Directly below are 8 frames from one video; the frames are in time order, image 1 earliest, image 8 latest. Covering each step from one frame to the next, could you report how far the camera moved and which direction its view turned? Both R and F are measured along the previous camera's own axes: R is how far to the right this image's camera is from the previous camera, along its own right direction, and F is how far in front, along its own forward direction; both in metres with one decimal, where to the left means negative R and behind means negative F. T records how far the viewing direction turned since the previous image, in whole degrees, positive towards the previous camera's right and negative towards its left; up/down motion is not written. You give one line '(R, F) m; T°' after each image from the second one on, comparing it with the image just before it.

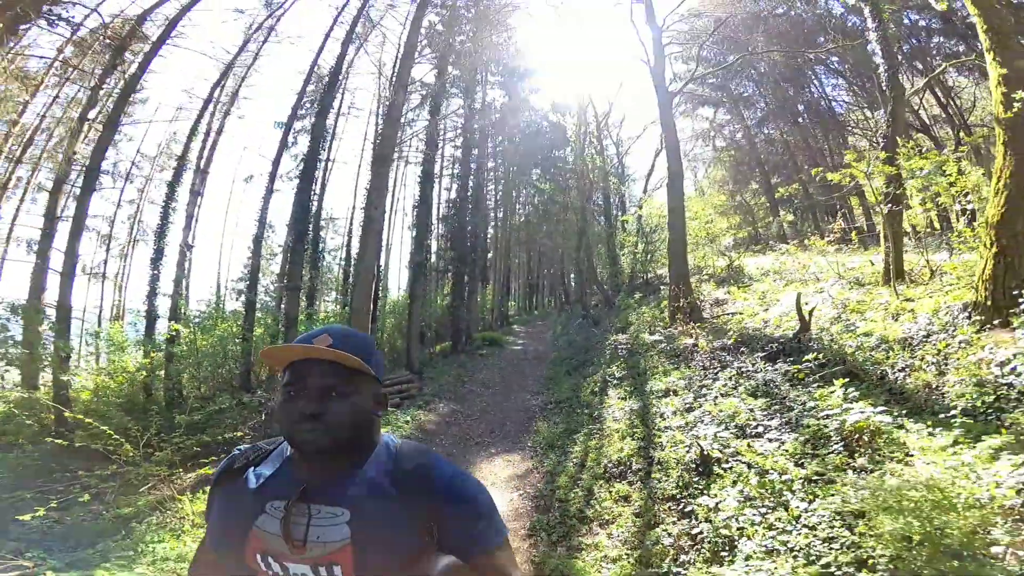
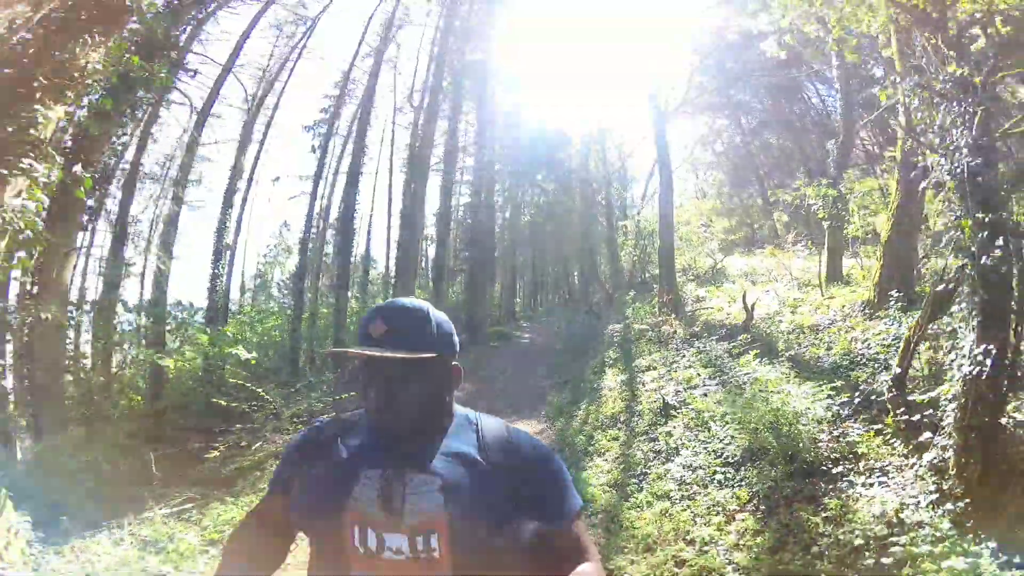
(-0.3, -2.6) m; 0°
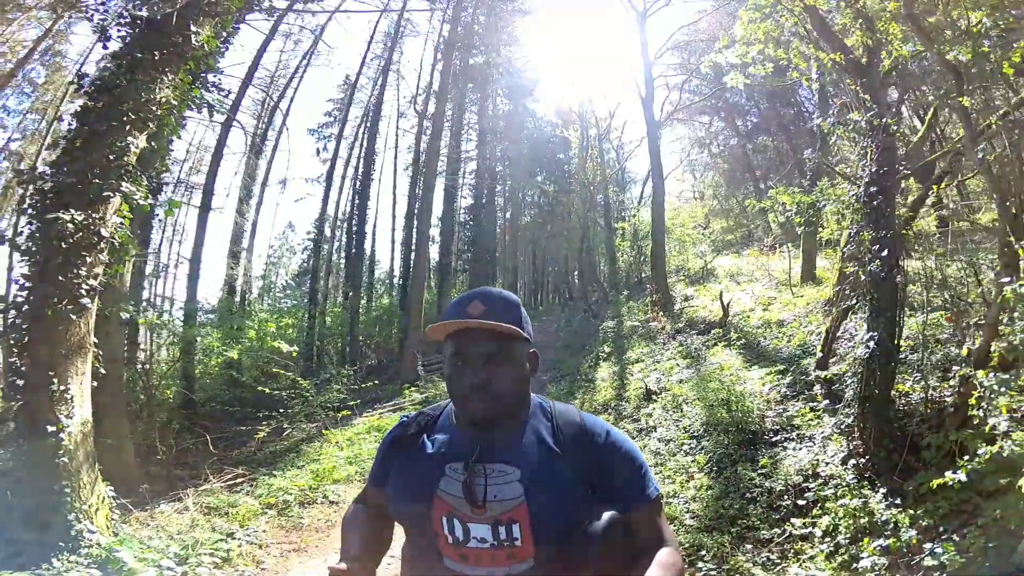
(0.0, -1.2) m; 0°
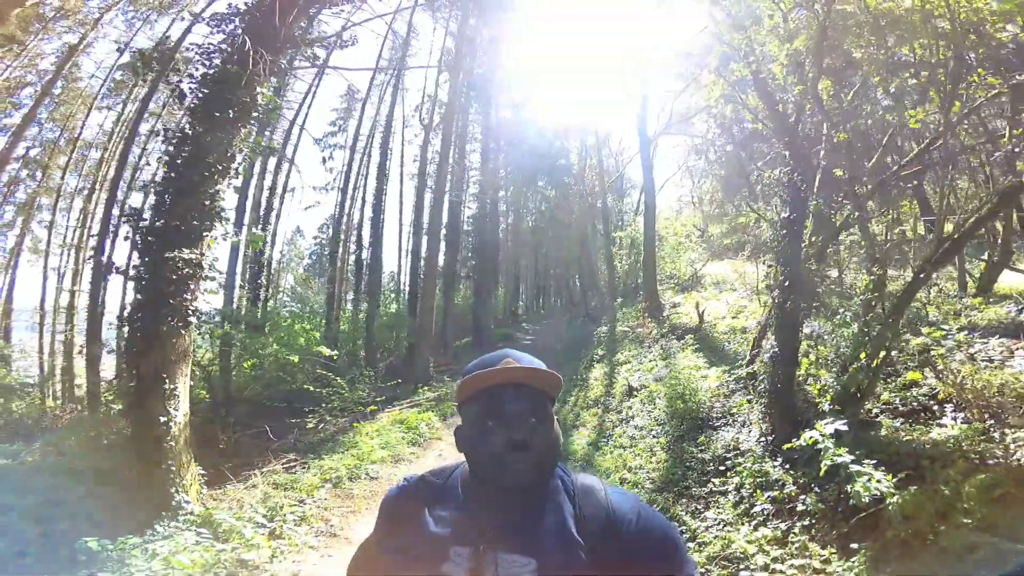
(0.0, -1.7) m; 0°
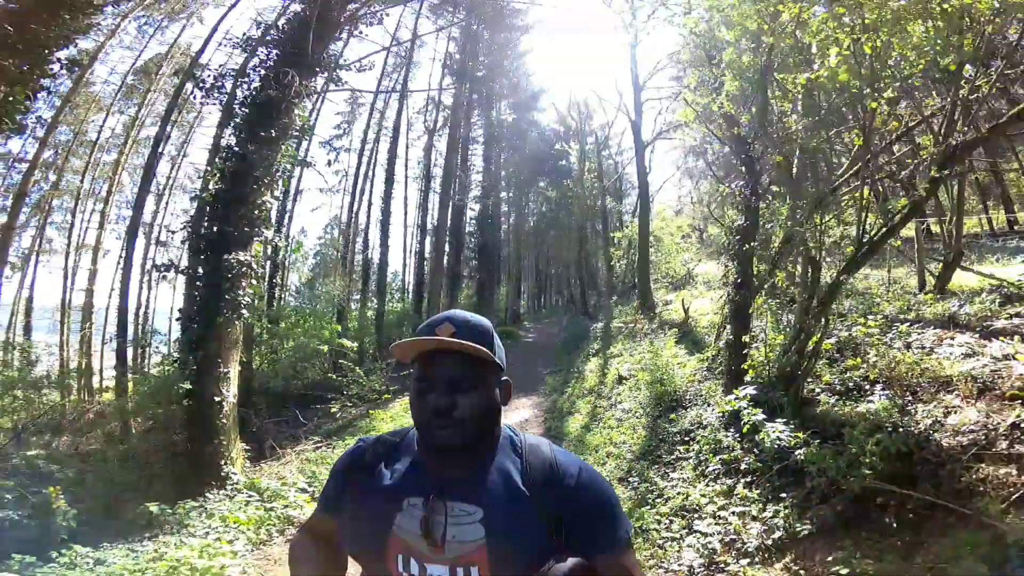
(0.0, -1.2) m; 0°
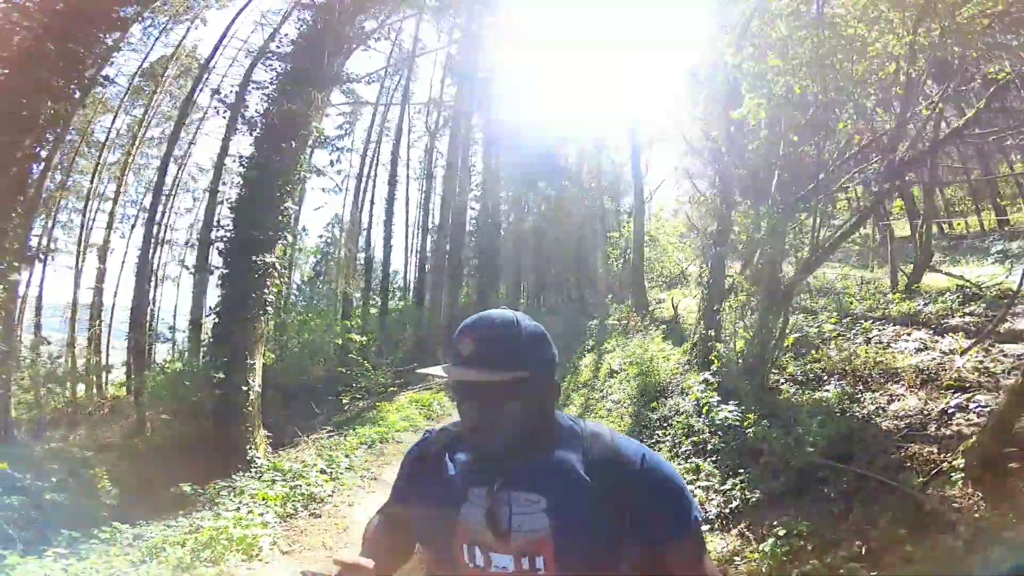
(0.0, -0.9) m; 0°
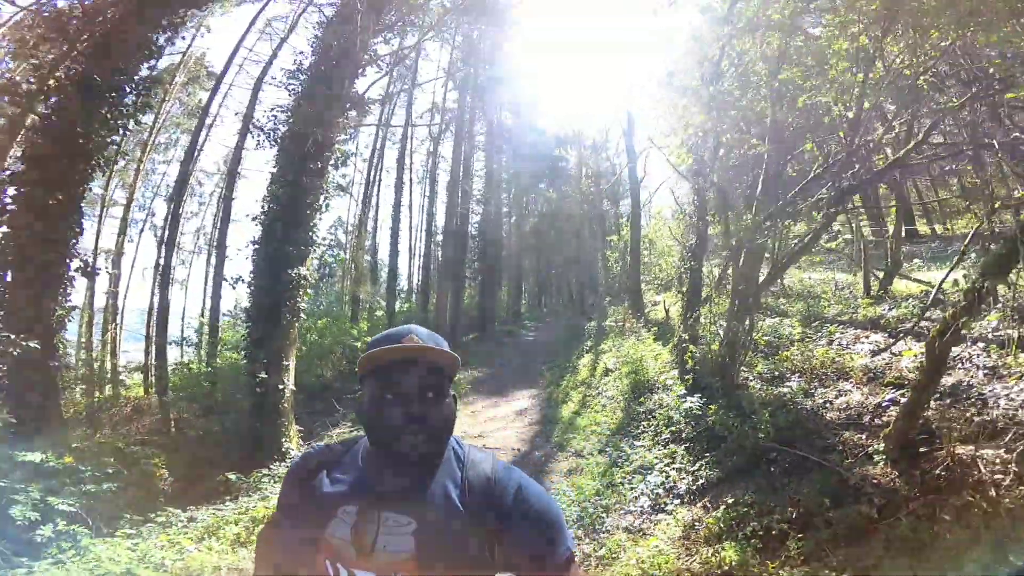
(0.0, -1.2) m; 0°
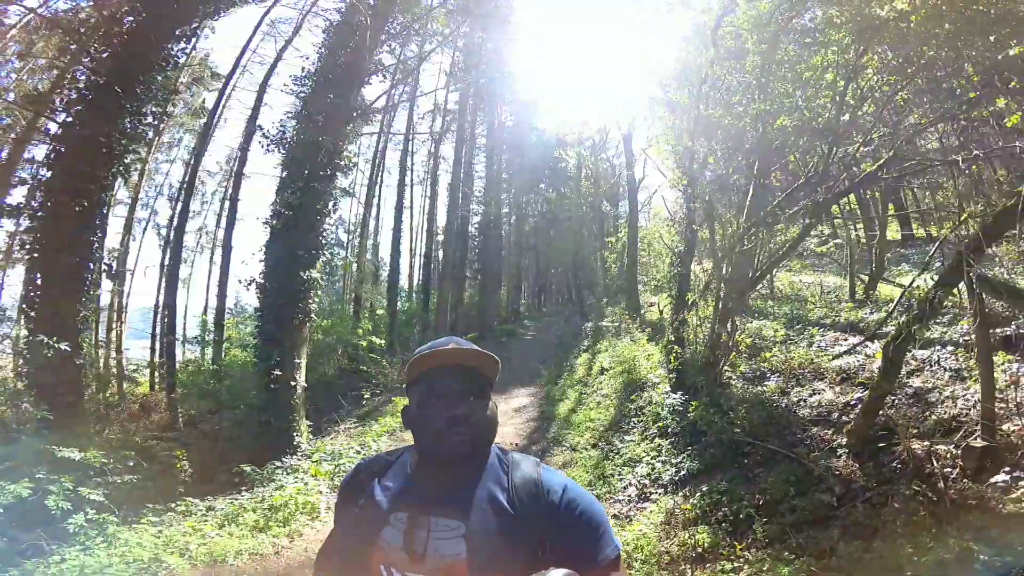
(0.0, -0.6) m; 0°
